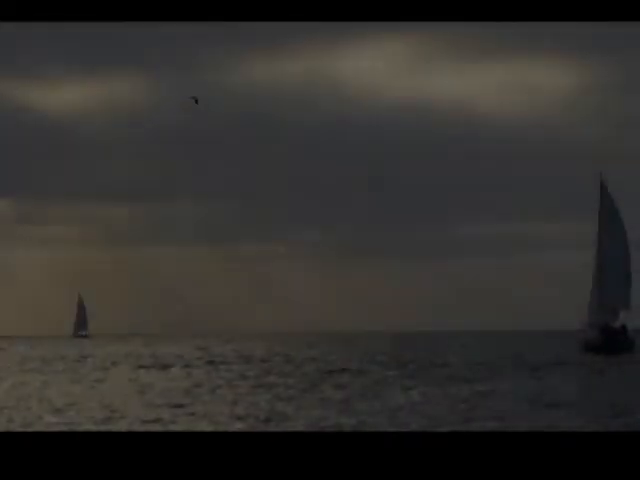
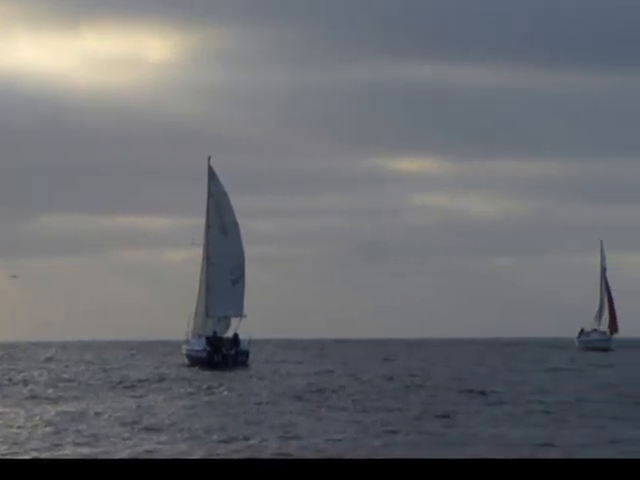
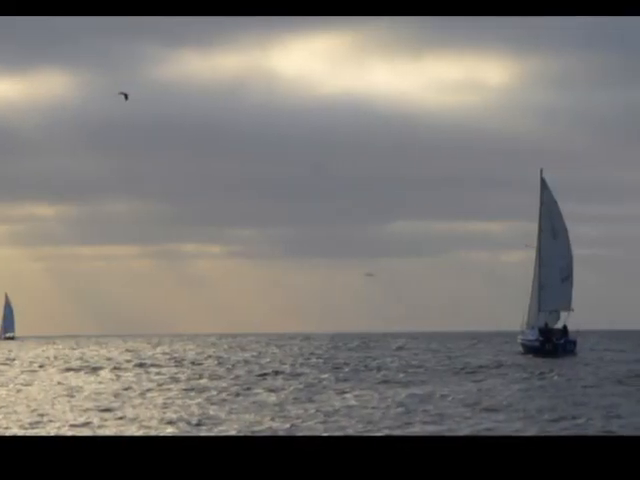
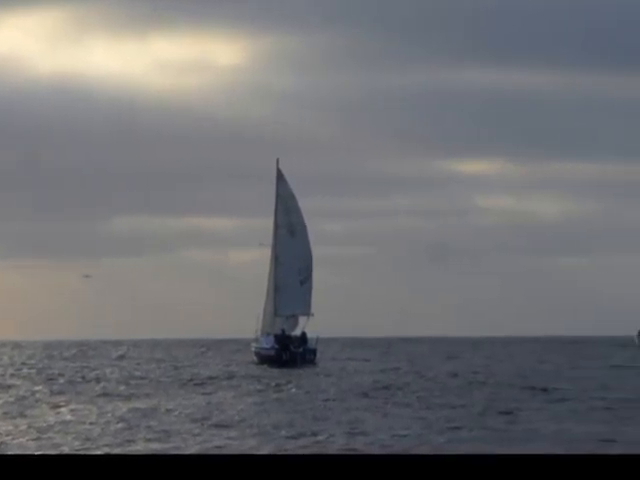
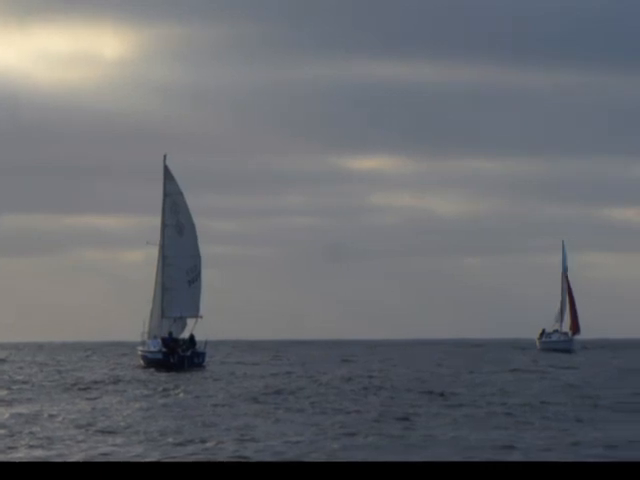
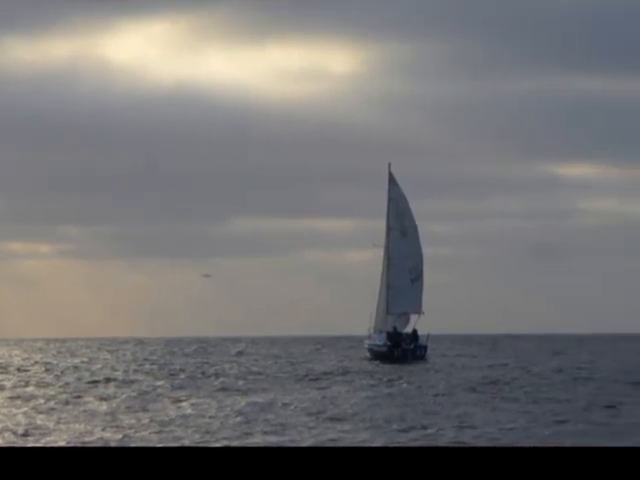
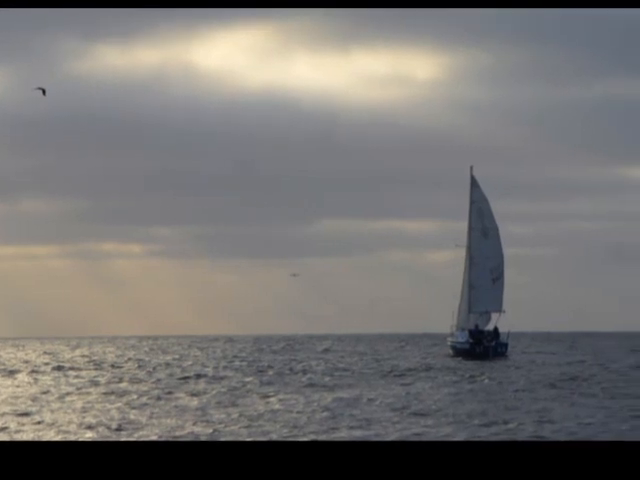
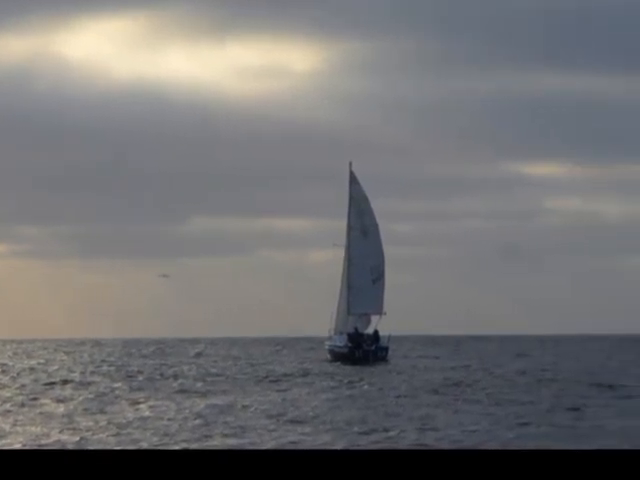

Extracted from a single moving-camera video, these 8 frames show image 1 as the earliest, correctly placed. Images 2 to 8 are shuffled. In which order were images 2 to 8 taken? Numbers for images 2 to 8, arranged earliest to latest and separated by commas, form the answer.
3, 7, 6, 8, 4, 2, 5
